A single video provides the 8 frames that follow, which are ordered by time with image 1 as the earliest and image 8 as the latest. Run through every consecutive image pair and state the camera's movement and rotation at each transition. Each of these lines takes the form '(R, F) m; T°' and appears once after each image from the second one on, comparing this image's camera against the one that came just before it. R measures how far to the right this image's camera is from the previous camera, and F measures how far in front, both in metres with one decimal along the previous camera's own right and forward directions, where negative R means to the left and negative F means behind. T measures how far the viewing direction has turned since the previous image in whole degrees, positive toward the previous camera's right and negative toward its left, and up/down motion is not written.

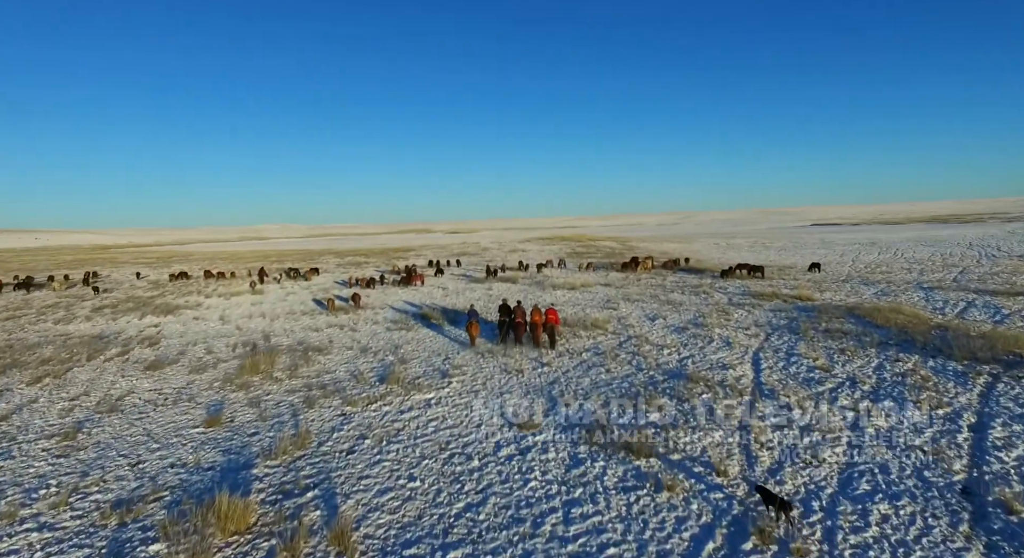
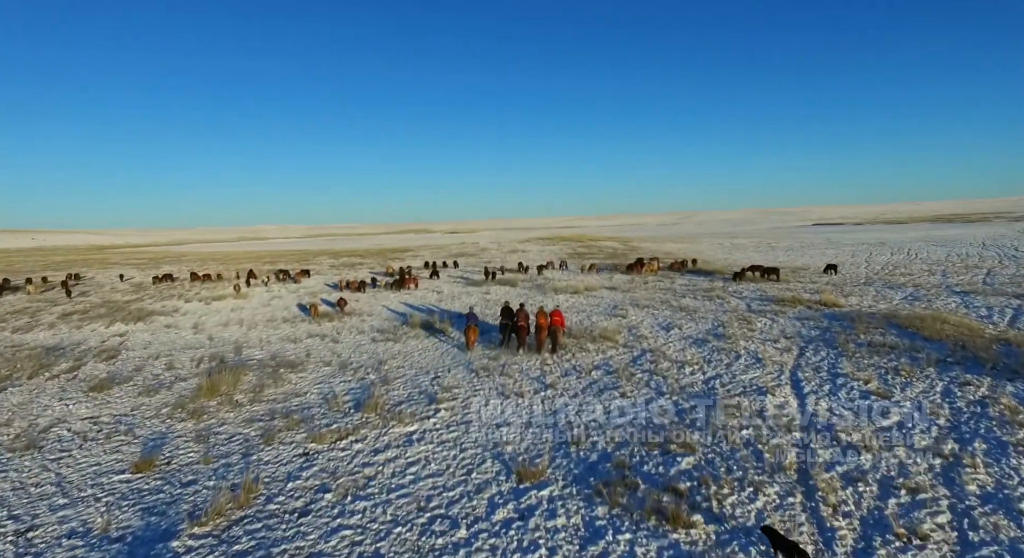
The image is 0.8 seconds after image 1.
(0.0, +1.5) m; 0°
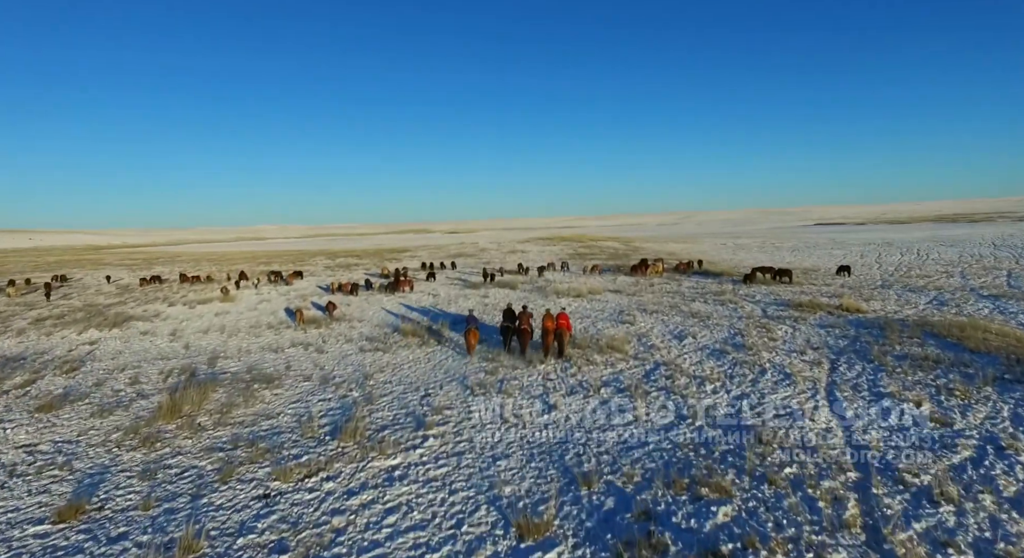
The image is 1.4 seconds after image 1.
(0.0, +1.1) m; 0°
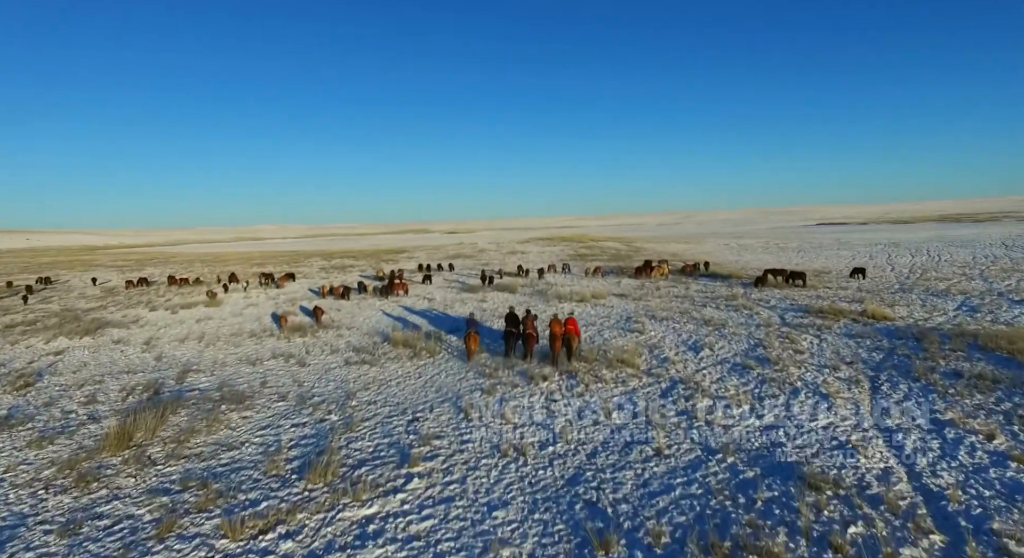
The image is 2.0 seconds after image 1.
(0.0, +1.1) m; 0°
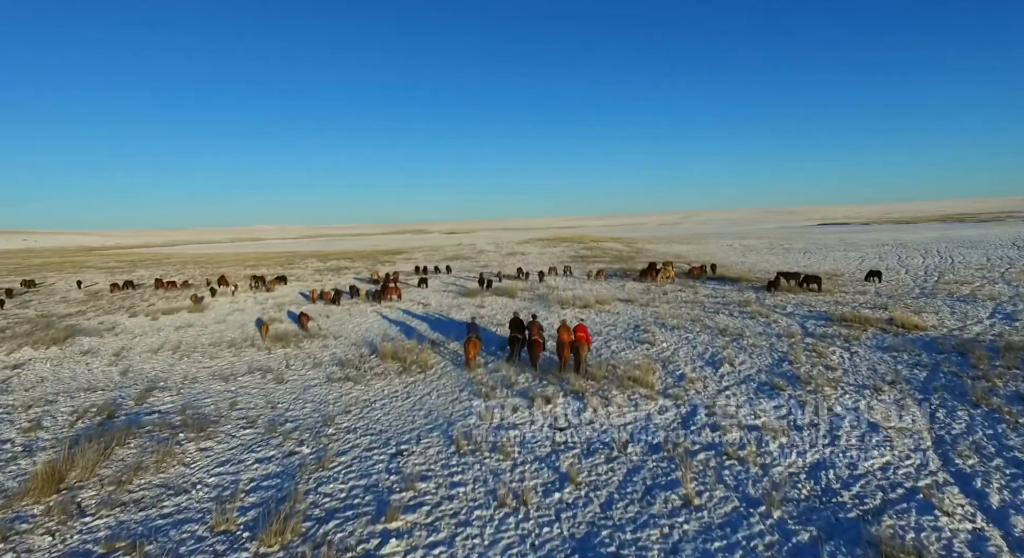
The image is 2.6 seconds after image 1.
(0.0, +1.1) m; 0°
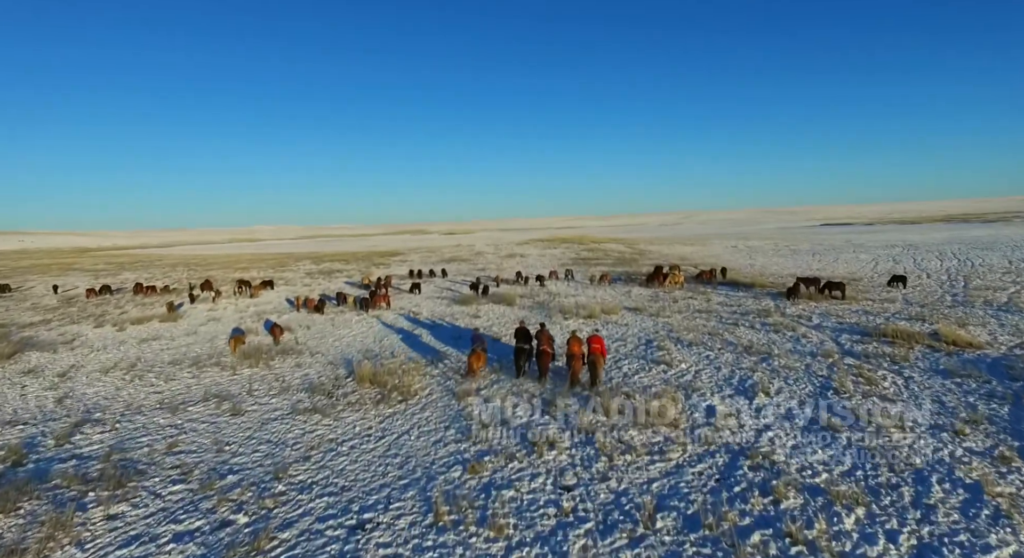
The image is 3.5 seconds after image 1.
(+0.1, +1.6) m; 0°
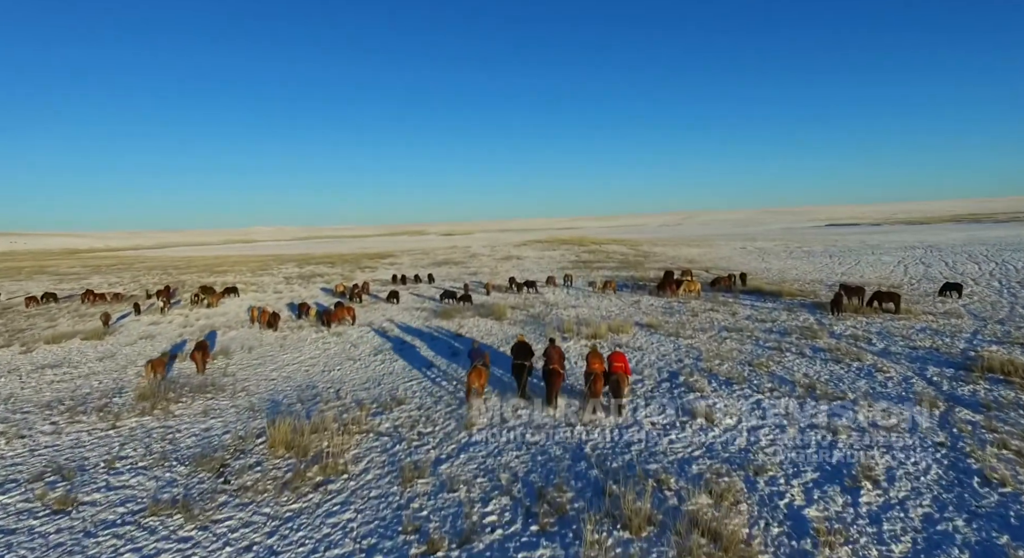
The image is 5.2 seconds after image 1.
(+0.3, +3.1) m; 0°
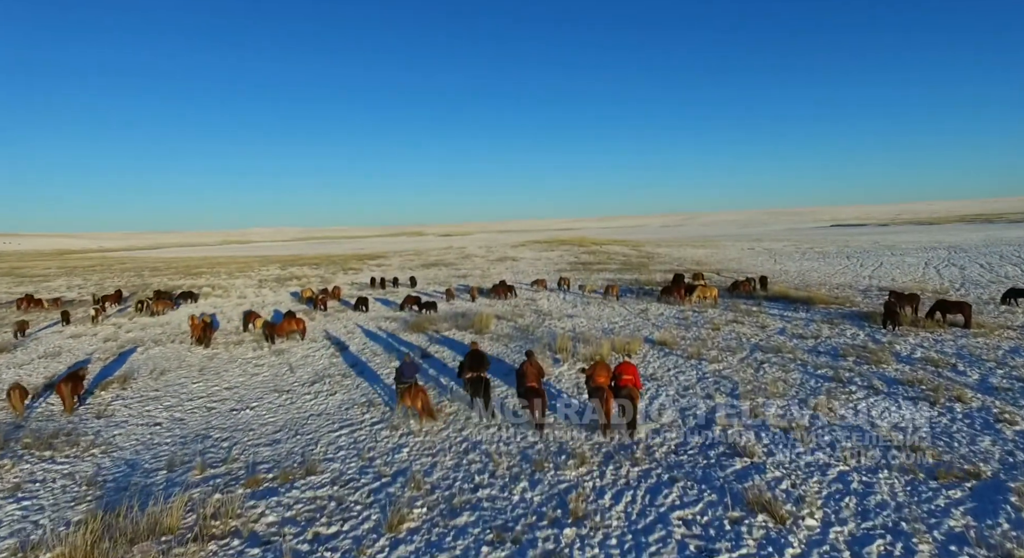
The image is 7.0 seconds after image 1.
(+0.5, +3.0) m; 0°
